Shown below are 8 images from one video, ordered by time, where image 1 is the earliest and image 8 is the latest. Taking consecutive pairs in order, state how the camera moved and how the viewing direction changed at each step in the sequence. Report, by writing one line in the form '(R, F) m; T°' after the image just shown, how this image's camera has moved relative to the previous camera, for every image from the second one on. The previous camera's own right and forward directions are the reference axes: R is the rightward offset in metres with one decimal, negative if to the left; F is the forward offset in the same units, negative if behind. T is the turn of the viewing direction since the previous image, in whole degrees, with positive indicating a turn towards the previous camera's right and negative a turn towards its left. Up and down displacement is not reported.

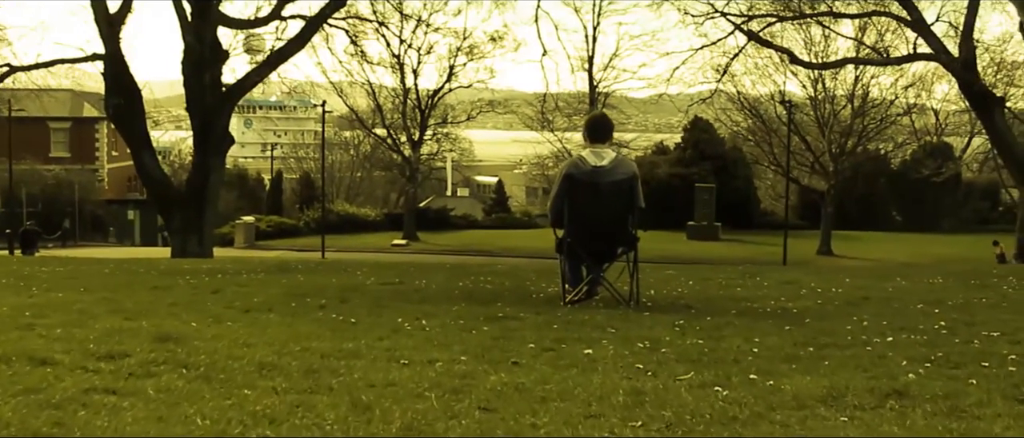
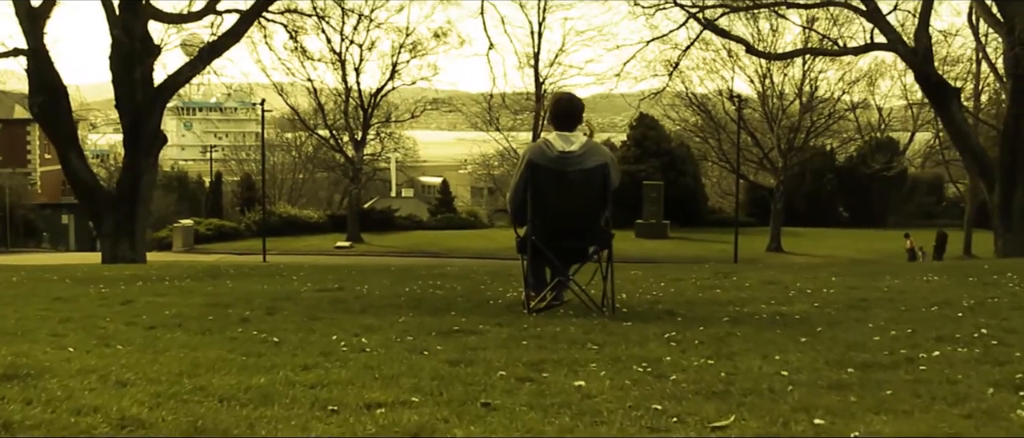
(-0.1, +1.2) m; +2°
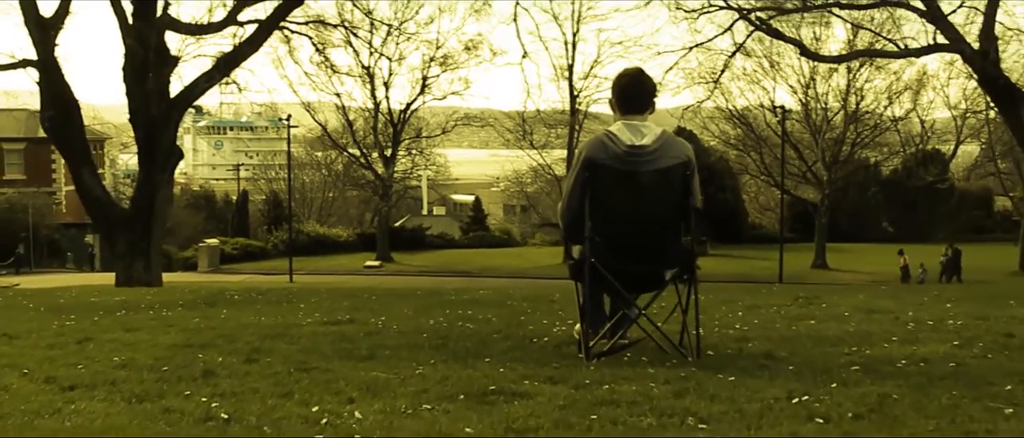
(-0.1, +1.8) m; -1°
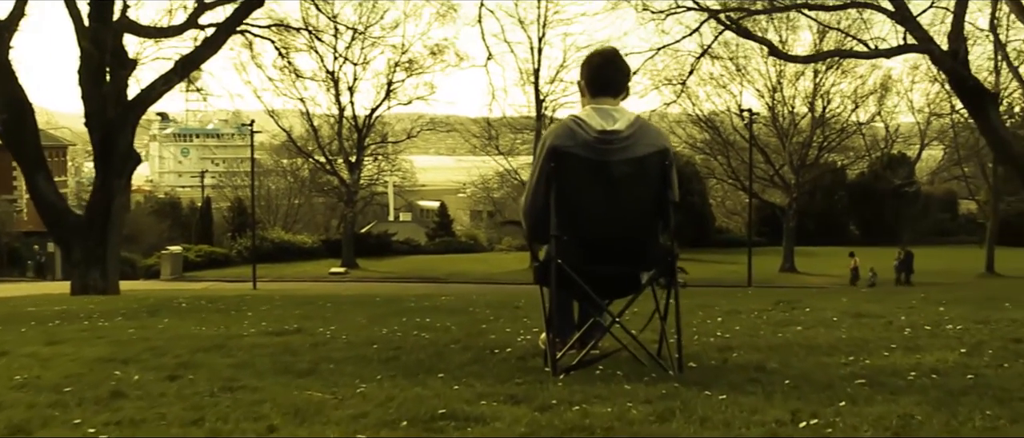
(0.0, +0.7) m; +1°
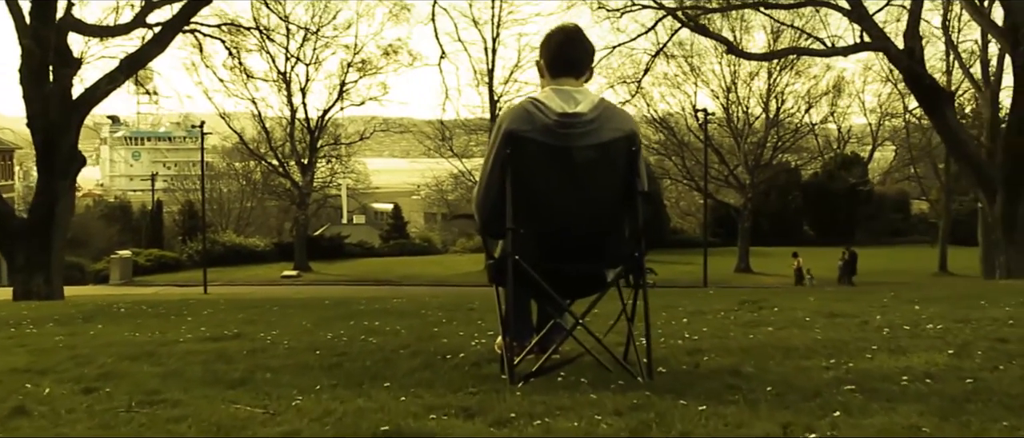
(0.0, +0.5) m; +2°
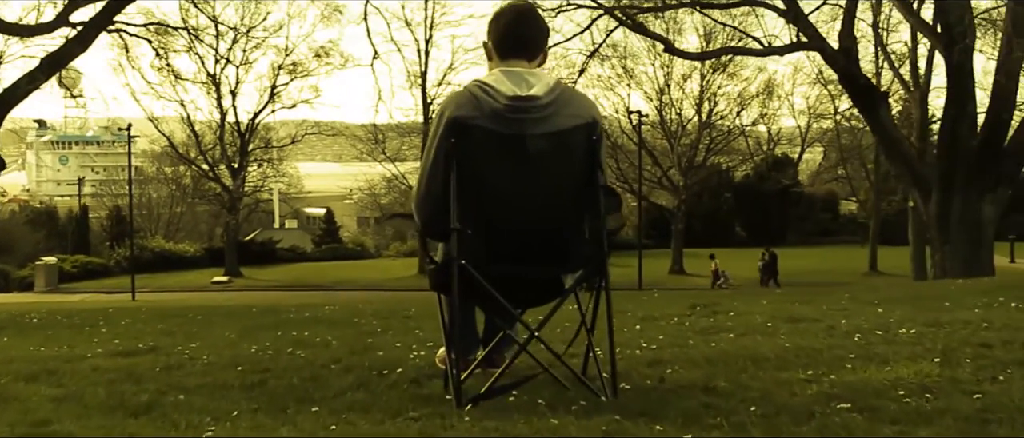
(0.0, +0.5) m; +3°
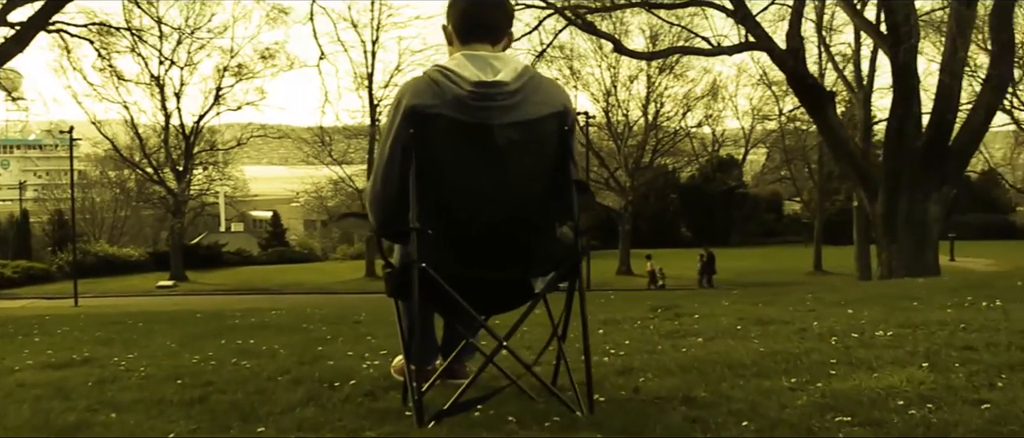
(0.0, +0.3) m; +2°
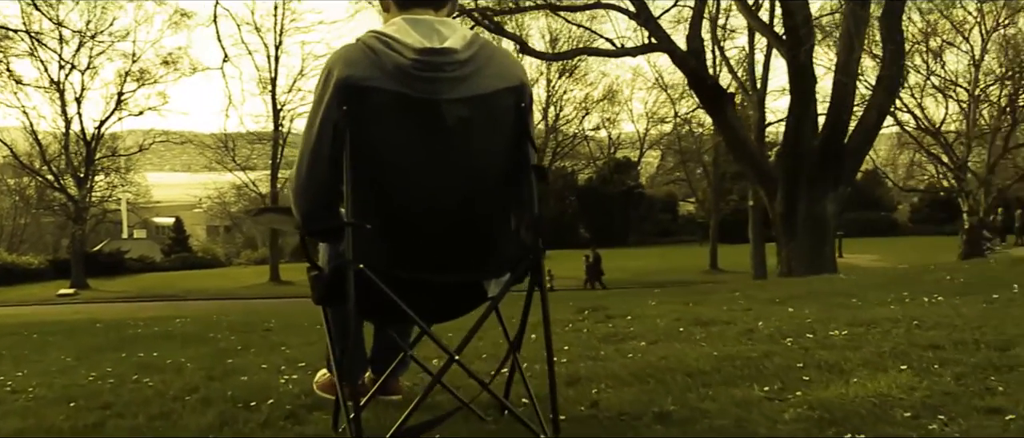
(-0.1, +0.5) m; +4°
